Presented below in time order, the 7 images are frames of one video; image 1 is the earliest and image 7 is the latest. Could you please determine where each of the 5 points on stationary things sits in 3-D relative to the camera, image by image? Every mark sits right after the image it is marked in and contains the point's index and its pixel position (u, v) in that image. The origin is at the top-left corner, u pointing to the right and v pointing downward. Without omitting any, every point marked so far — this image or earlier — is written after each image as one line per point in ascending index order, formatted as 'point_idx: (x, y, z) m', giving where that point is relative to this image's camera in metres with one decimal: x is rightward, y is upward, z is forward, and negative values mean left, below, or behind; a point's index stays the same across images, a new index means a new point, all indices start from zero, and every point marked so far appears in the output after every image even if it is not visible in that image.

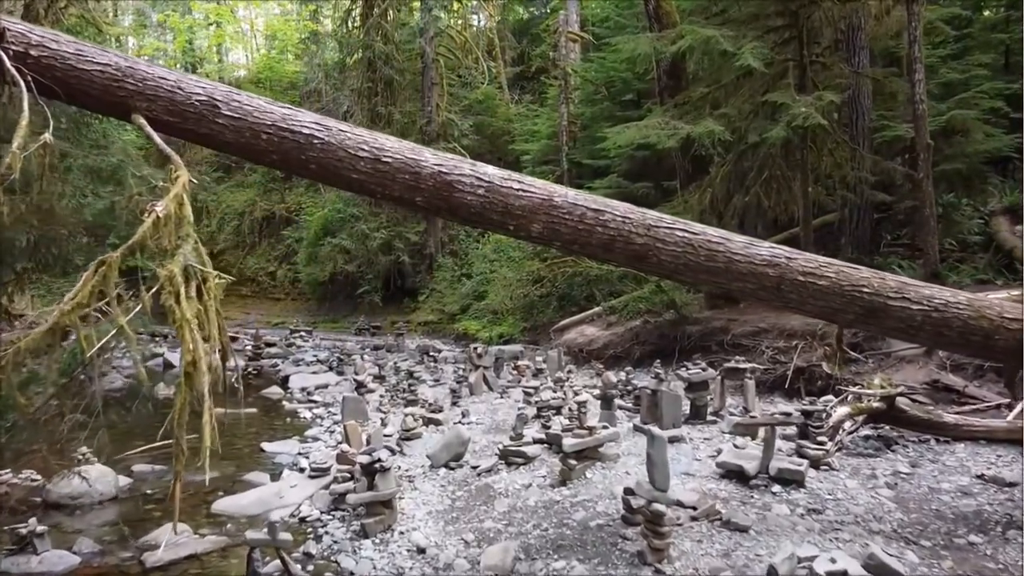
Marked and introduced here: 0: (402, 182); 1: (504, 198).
0: (-0.5, +0.4, +2.8) m
1: (0.0, +0.4, +2.8) m
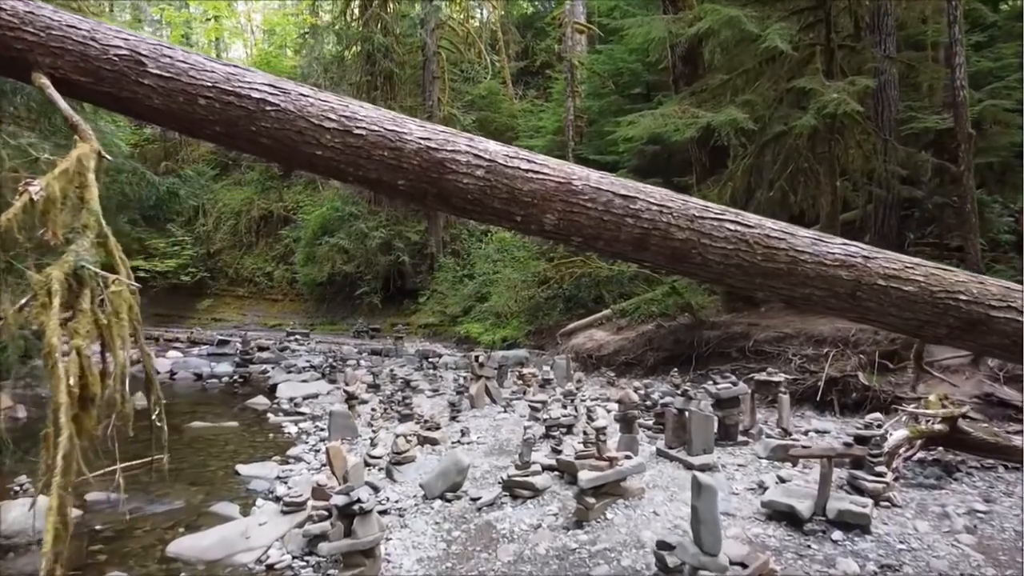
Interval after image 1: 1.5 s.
0: (-0.4, +0.4, +2.2) m
1: (0.0, +0.4, +2.2) m
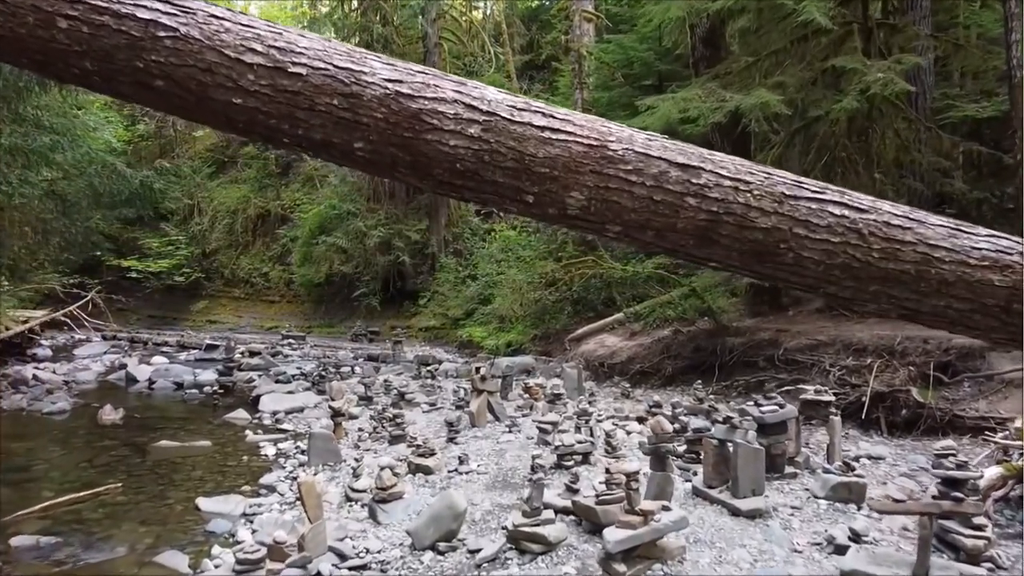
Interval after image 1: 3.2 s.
0: (-0.4, +0.4, +1.5) m
1: (0.0, +0.3, +1.5) m
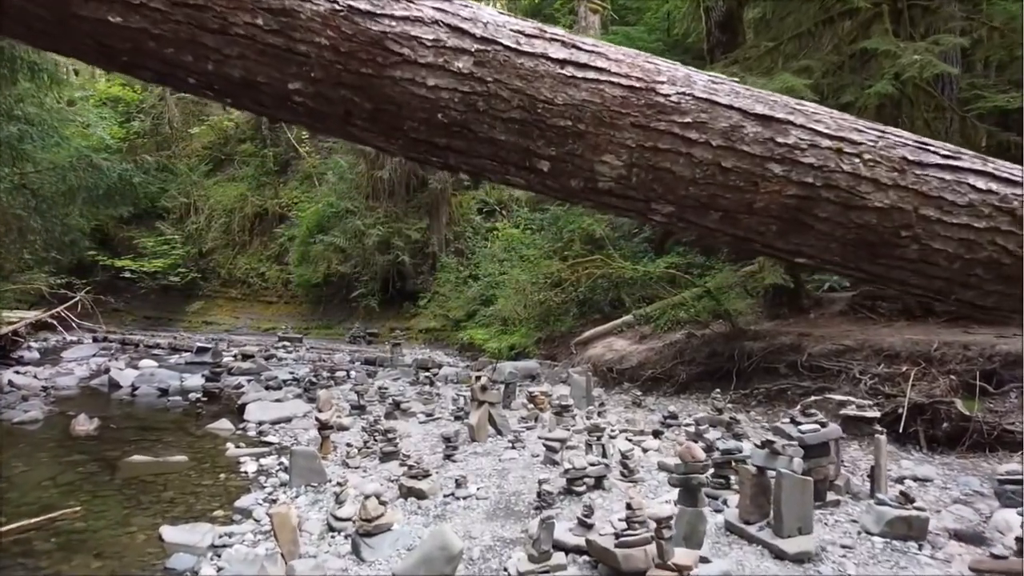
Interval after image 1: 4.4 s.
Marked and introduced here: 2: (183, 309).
0: (-0.4, +0.4, +1.0) m
1: (0.0, +0.3, +1.1) m
2: (-7.5, -0.5, +15.1) m
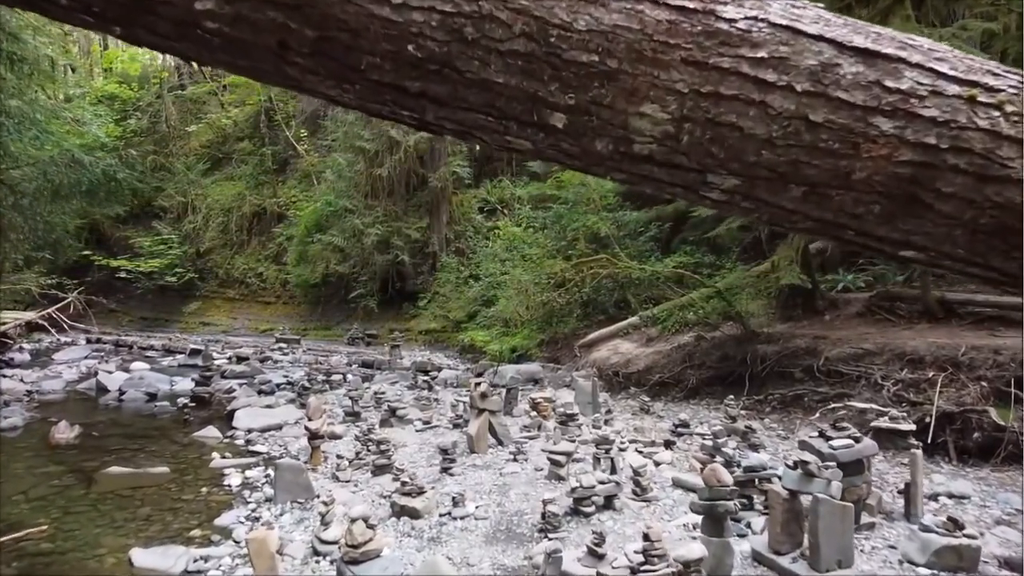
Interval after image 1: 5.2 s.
0: (-0.4, +0.4, +0.7) m
1: (0.0, +0.3, +0.8) m
2: (-7.5, -0.5, +14.8) m
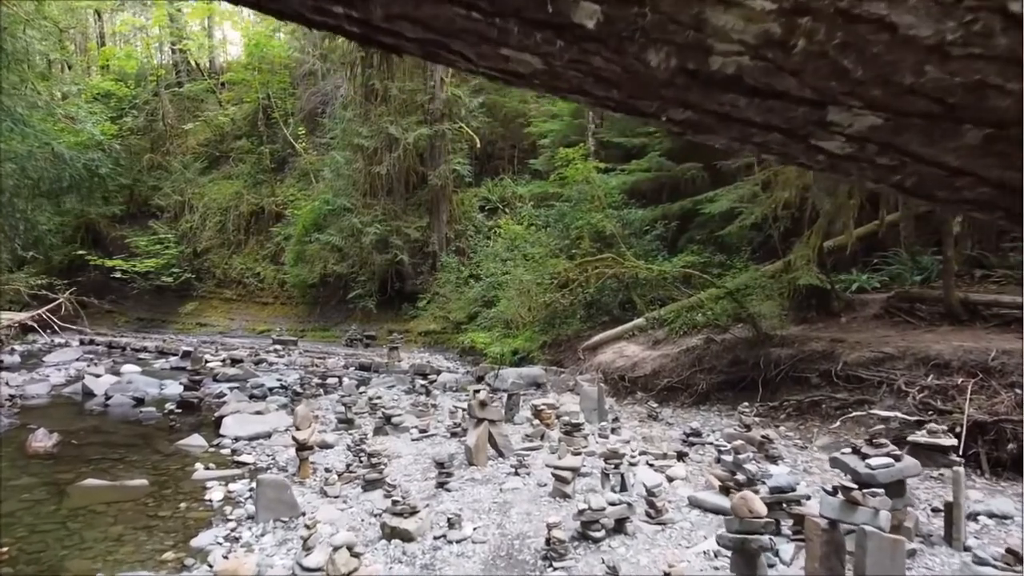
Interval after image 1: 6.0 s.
0: (-0.4, +0.4, +0.4) m
1: (0.0, +0.3, +0.5) m
2: (-7.5, -0.5, +14.5) m
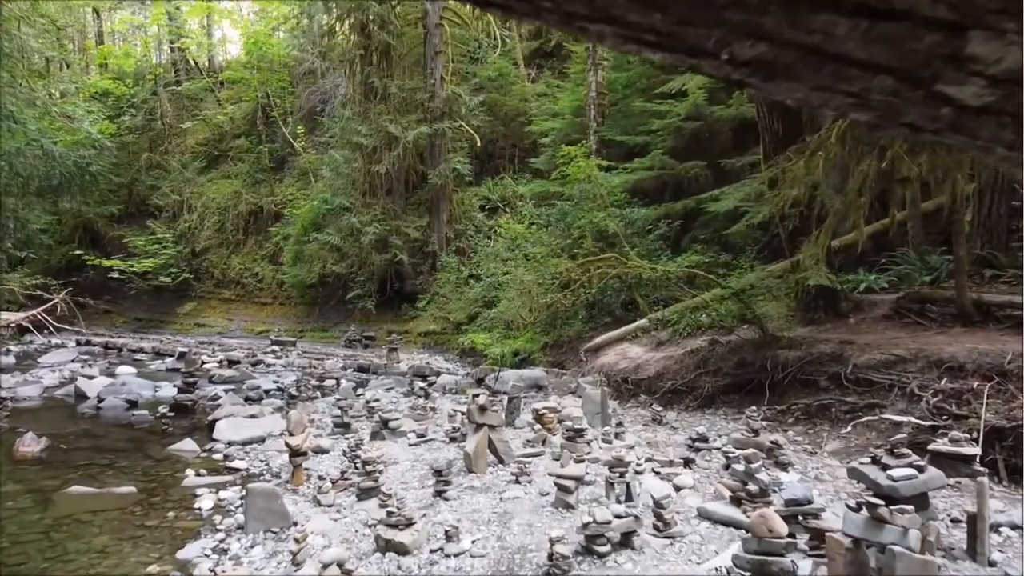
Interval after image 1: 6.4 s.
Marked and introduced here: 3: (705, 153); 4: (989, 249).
0: (-0.4, +0.4, +0.3) m
1: (0.0, +0.3, +0.3) m
2: (-7.4, -0.5, +14.4) m
3: (+2.8, +2.0, +9.6) m
4: (+5.0, +0.4, +6.9) m
